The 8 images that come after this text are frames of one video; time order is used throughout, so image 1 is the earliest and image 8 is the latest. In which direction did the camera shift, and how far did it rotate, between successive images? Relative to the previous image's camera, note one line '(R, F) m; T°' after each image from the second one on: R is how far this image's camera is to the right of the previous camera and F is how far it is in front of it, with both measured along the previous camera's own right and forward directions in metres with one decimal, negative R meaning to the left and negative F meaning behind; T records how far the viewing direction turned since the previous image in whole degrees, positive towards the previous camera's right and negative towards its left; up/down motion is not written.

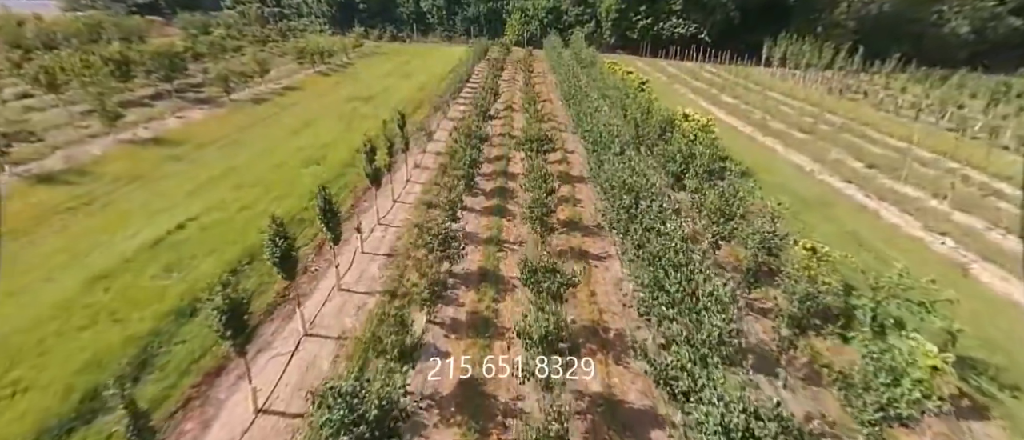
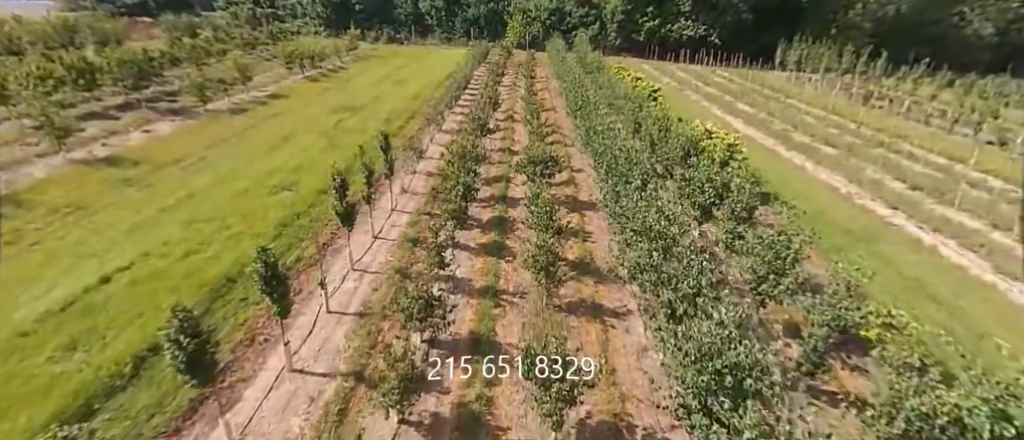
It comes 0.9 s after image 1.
(+0.1, +2.7) m; 0°
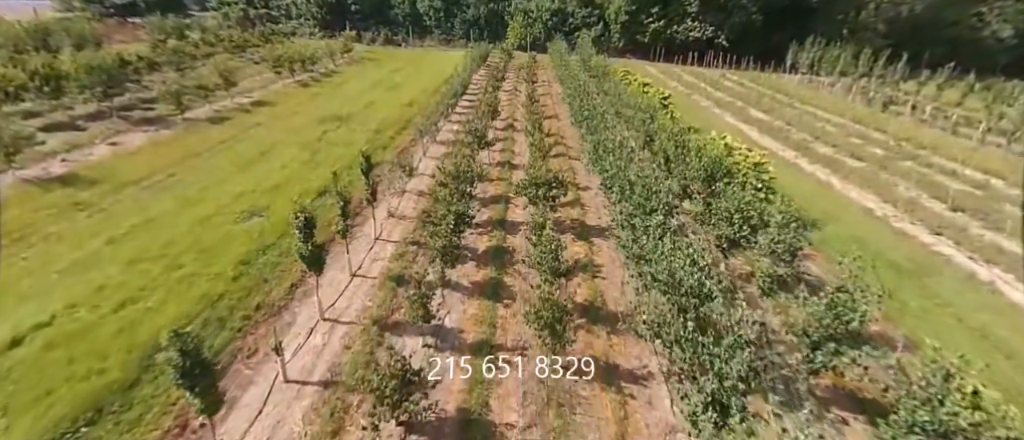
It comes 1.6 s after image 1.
(+0.1, +2.1) m; 0°
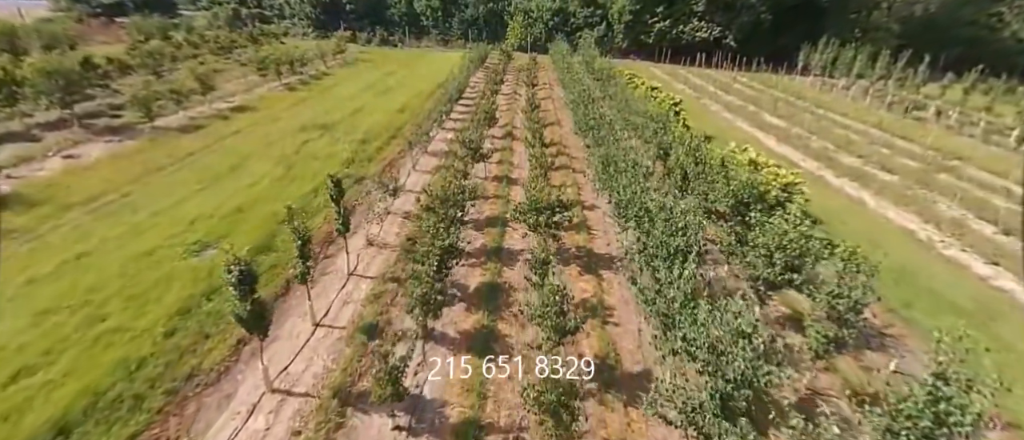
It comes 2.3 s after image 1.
(+0.1, +2.3) m; 0°
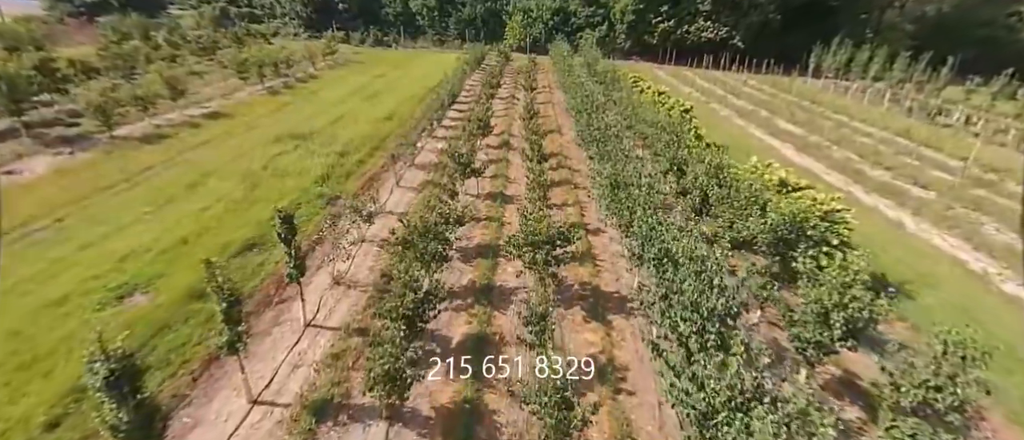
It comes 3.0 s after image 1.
(+0.2, +2.3) m; 0°
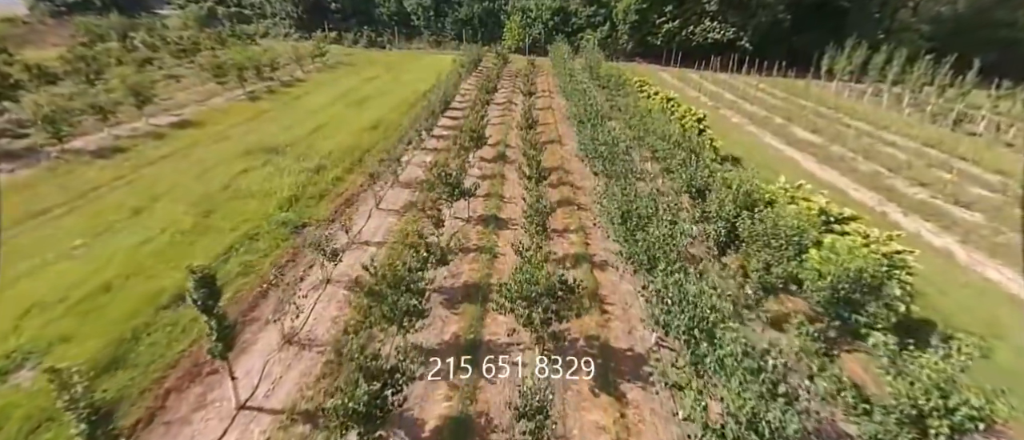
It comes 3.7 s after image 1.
(+0.2, +2.4) m; 0°
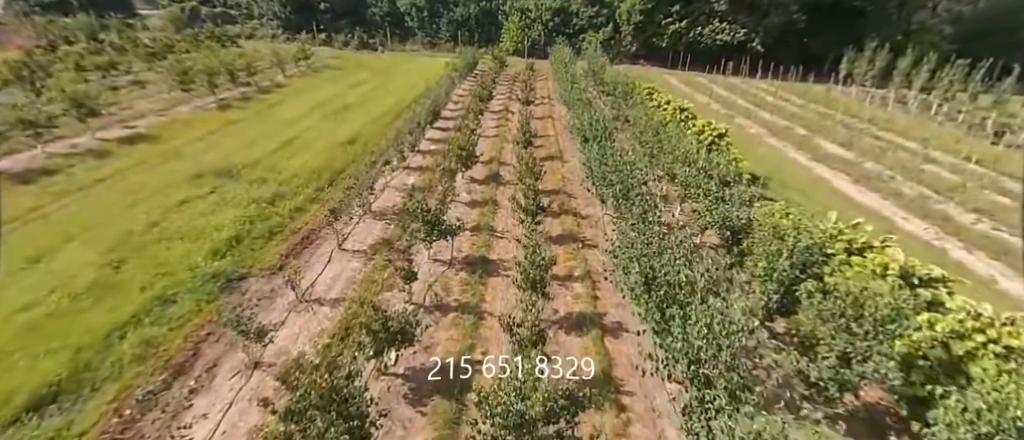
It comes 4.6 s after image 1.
(+0.3, +3.1) m; 0°
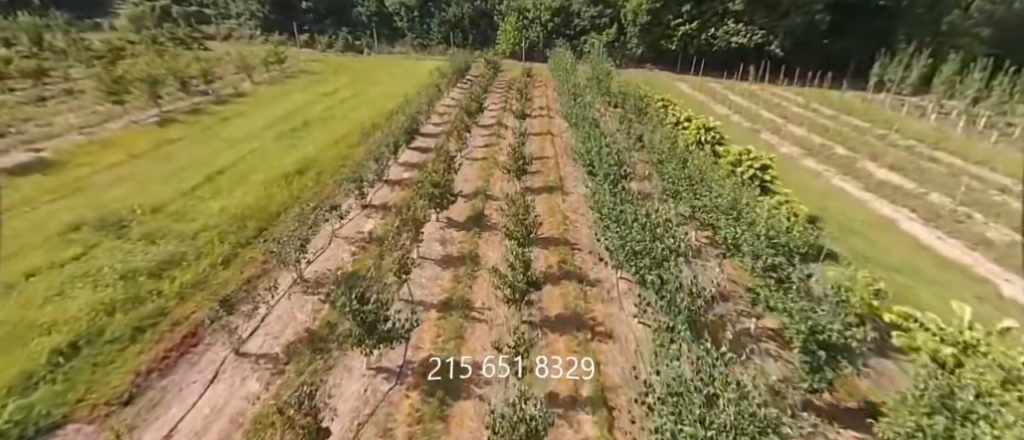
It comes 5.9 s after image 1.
(+0.5, +4.6) m; 0°
